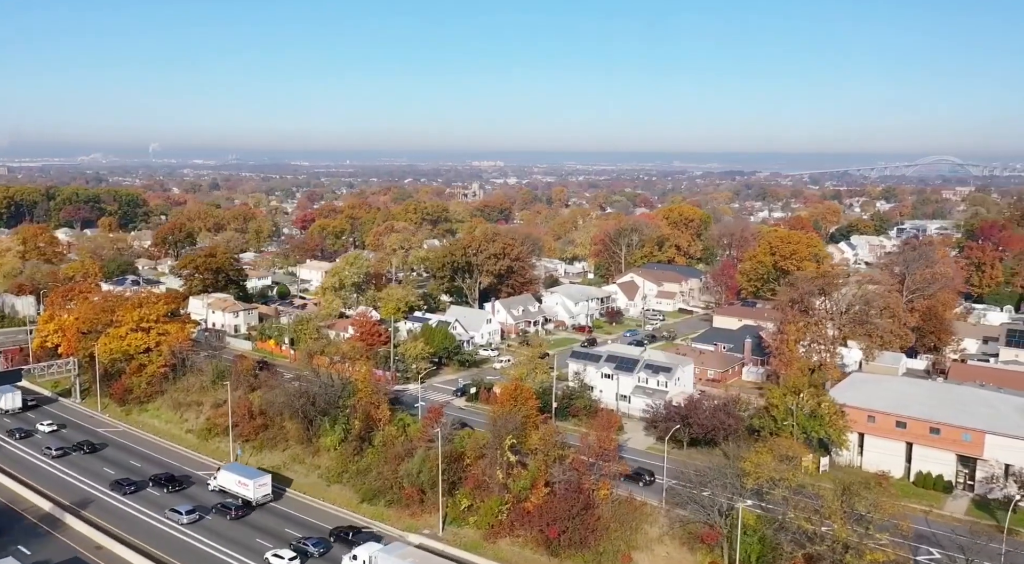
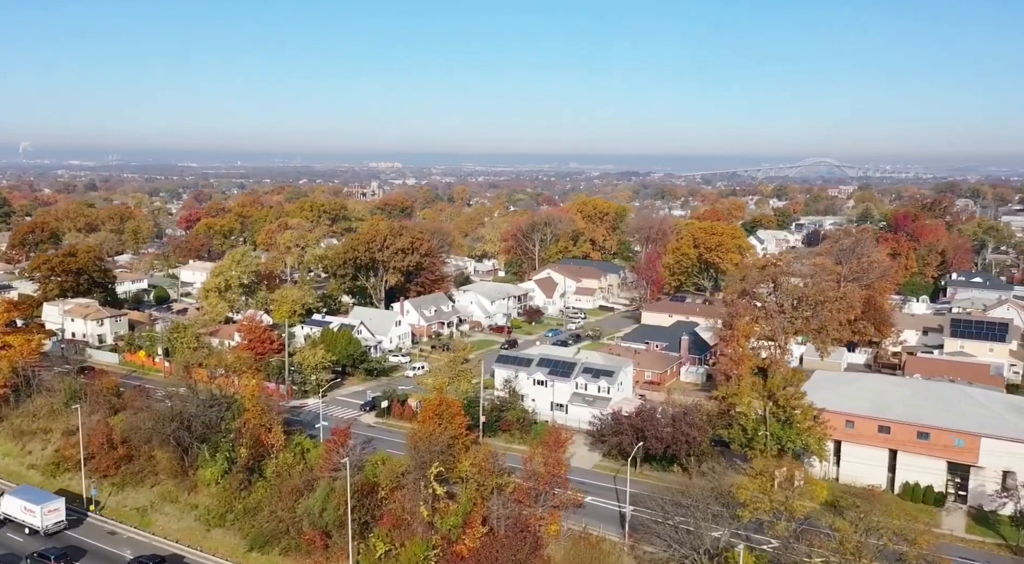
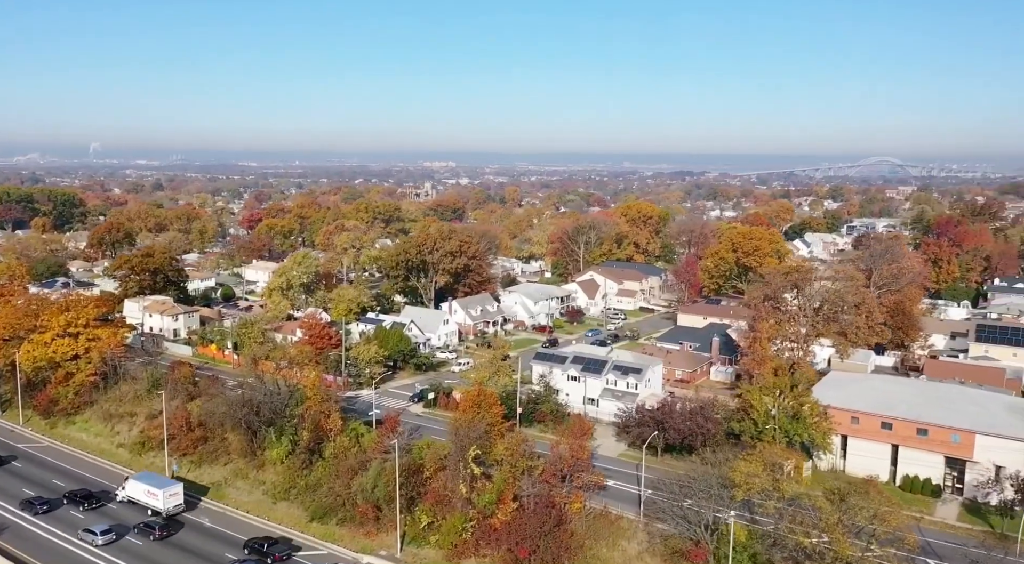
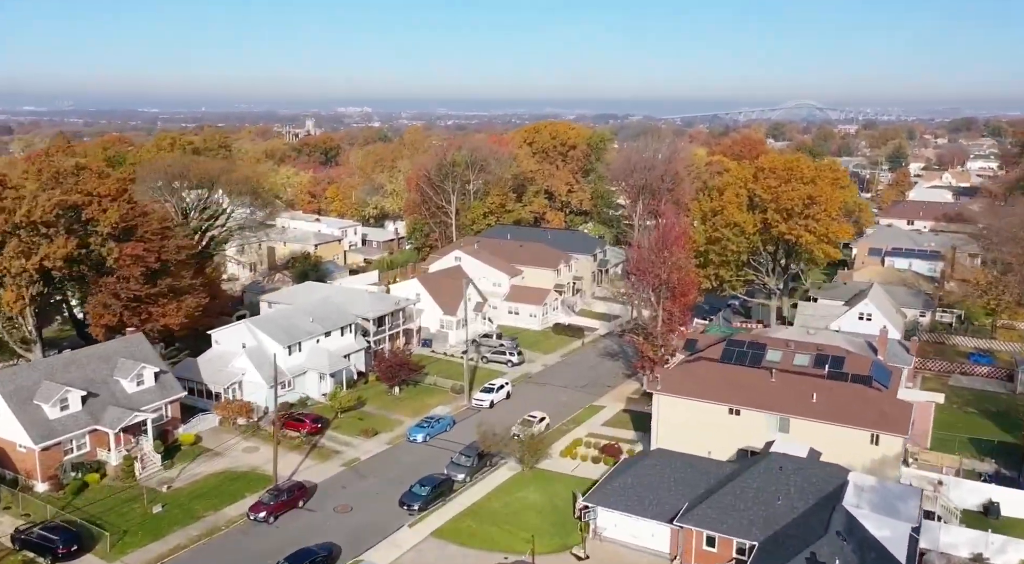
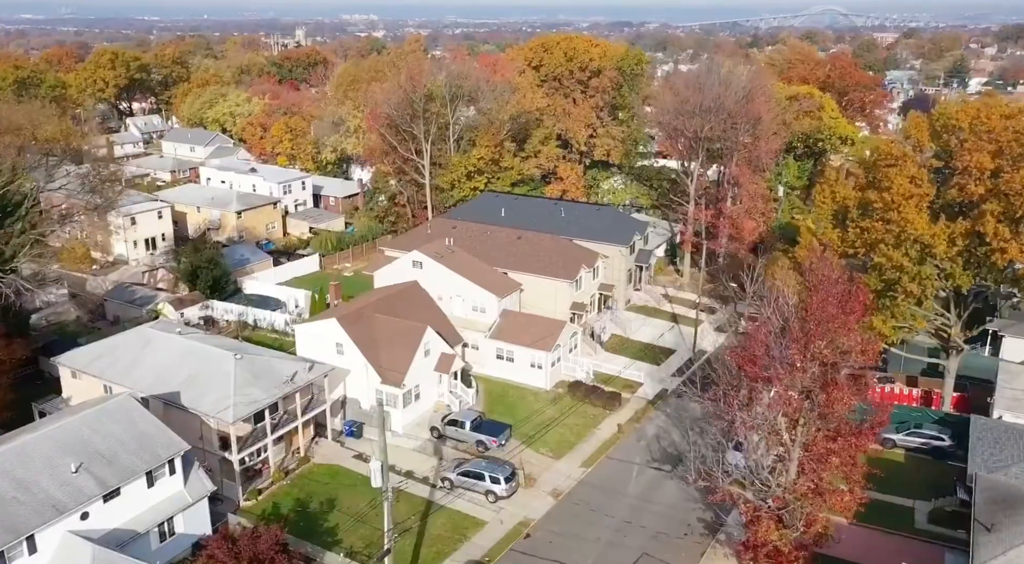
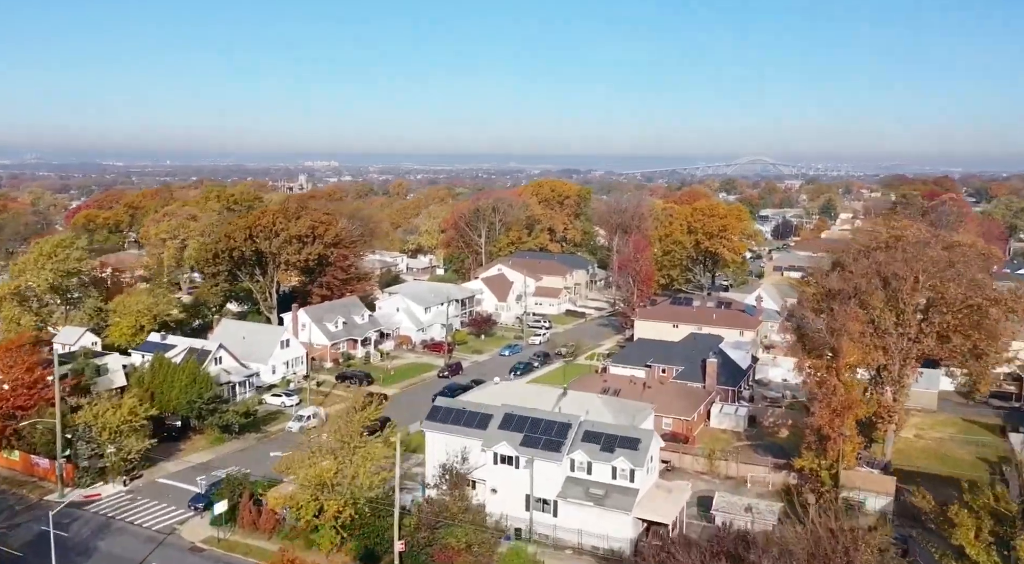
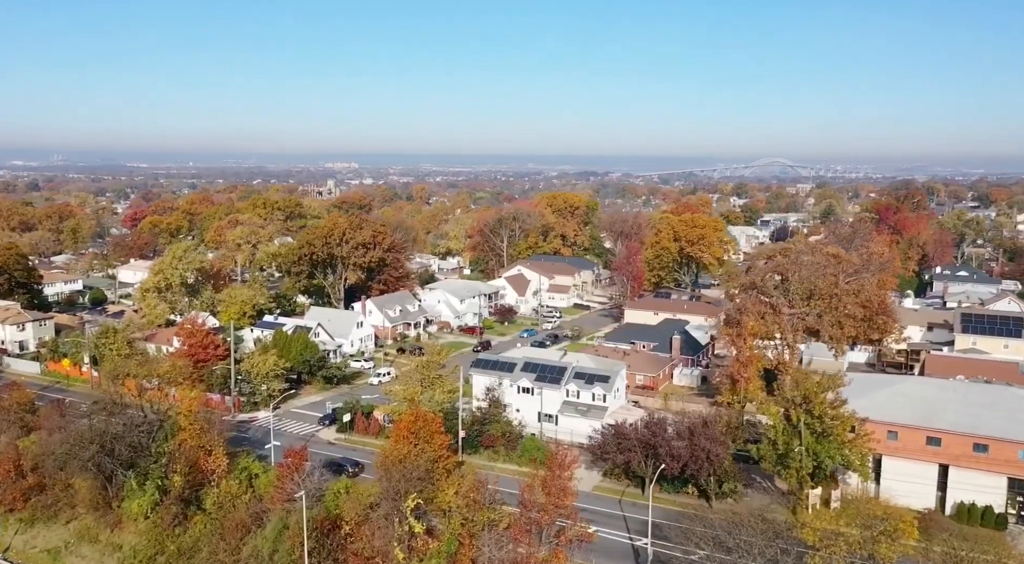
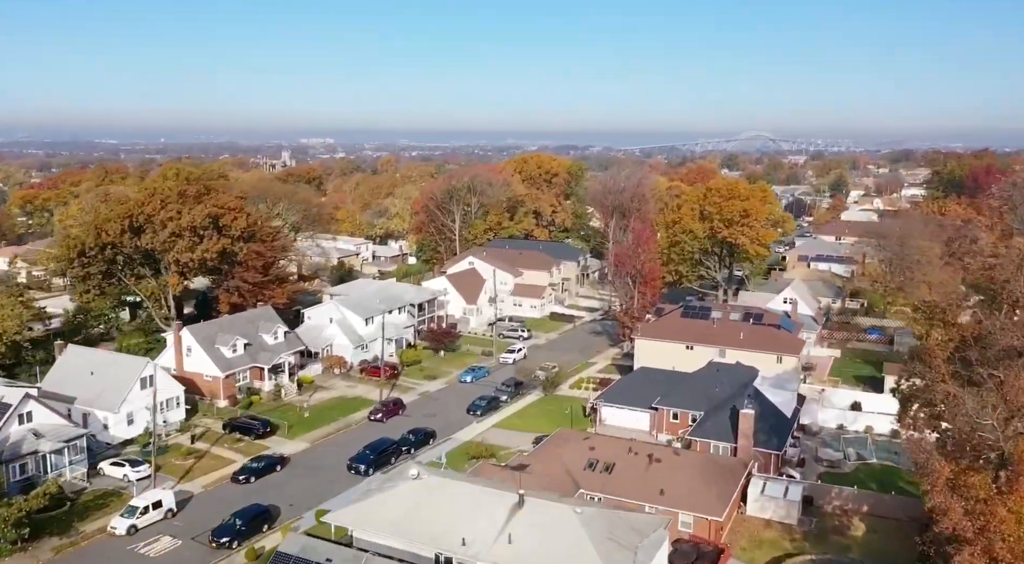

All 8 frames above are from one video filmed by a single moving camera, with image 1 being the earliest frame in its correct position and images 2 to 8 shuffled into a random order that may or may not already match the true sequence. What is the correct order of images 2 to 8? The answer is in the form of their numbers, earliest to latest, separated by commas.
3, 2, 7, 6, 8, 4, 5
